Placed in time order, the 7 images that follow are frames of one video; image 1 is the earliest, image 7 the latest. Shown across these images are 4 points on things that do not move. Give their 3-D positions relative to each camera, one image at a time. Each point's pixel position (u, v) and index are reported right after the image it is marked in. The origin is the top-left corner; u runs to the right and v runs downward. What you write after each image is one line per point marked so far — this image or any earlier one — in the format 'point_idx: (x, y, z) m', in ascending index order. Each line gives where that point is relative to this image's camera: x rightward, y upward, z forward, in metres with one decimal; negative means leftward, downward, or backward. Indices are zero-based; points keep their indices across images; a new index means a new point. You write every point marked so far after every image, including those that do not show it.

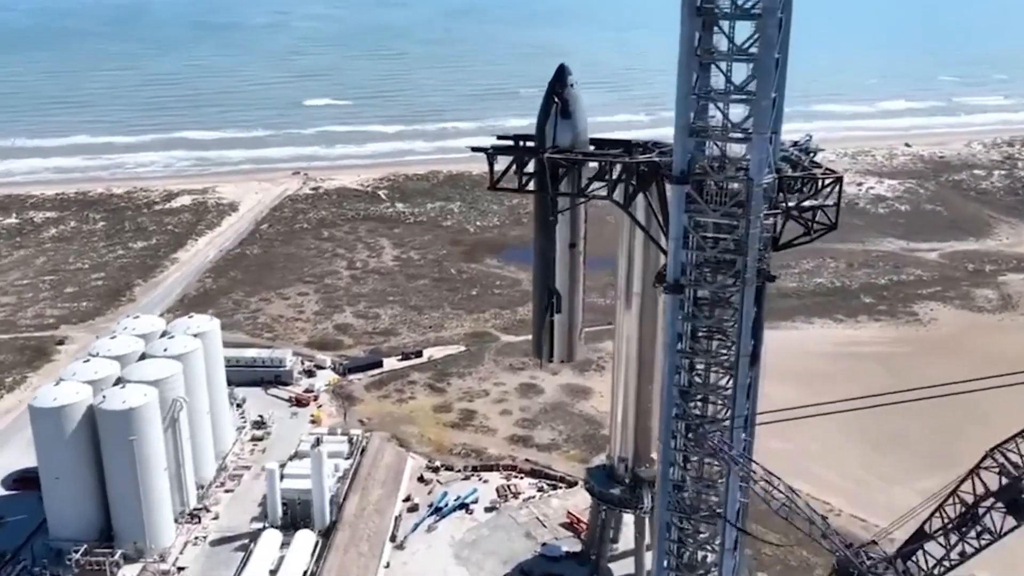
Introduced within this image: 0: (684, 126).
0: (+3.3, +3.1, +19.7) m
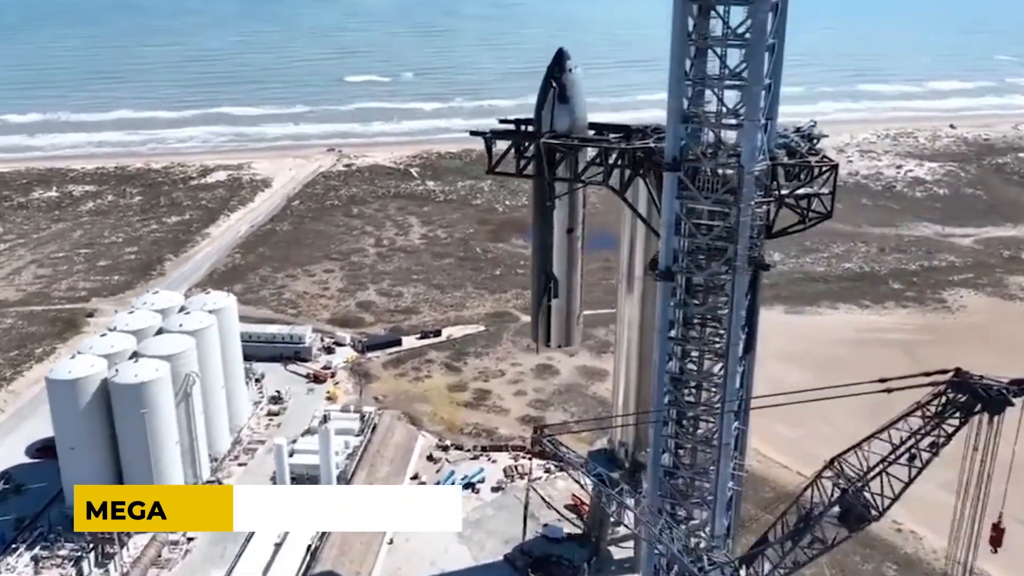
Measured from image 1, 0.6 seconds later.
0: (+3.1, +3.3, +19.5) m
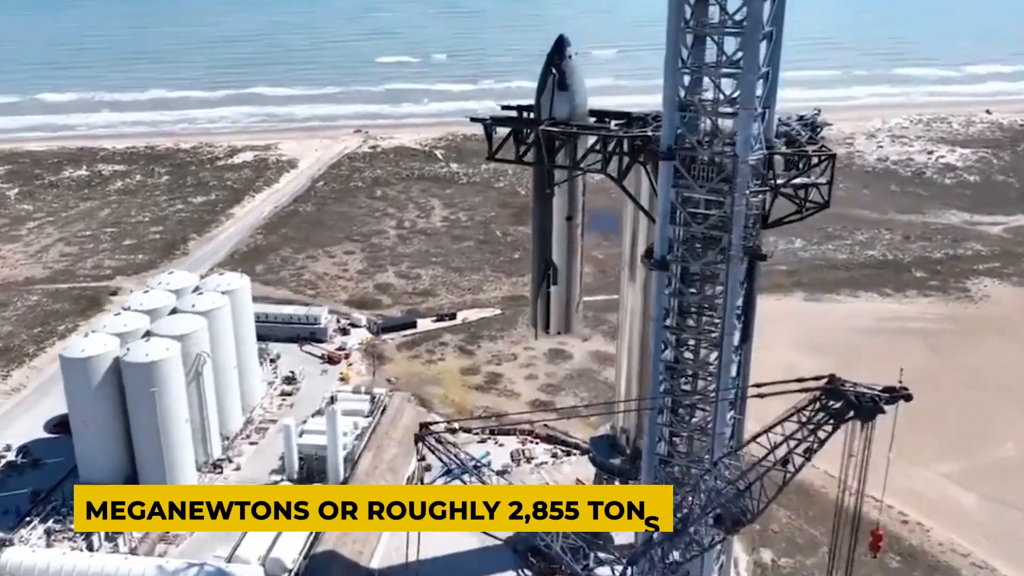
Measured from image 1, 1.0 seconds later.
0: (+3.0, +3.6, +19.4) m
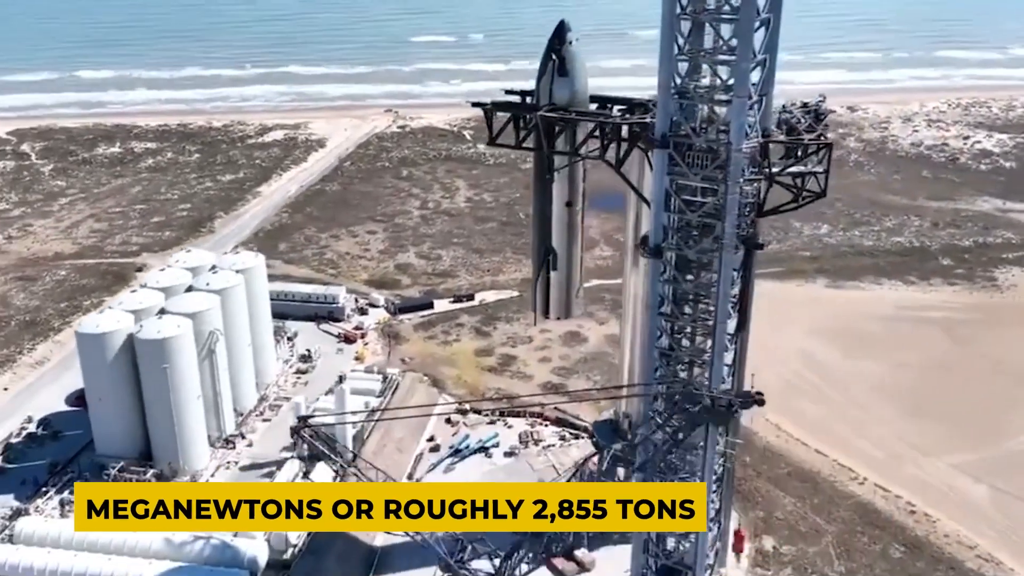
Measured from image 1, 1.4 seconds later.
0: (+2.9, +3.8, +19.3) m
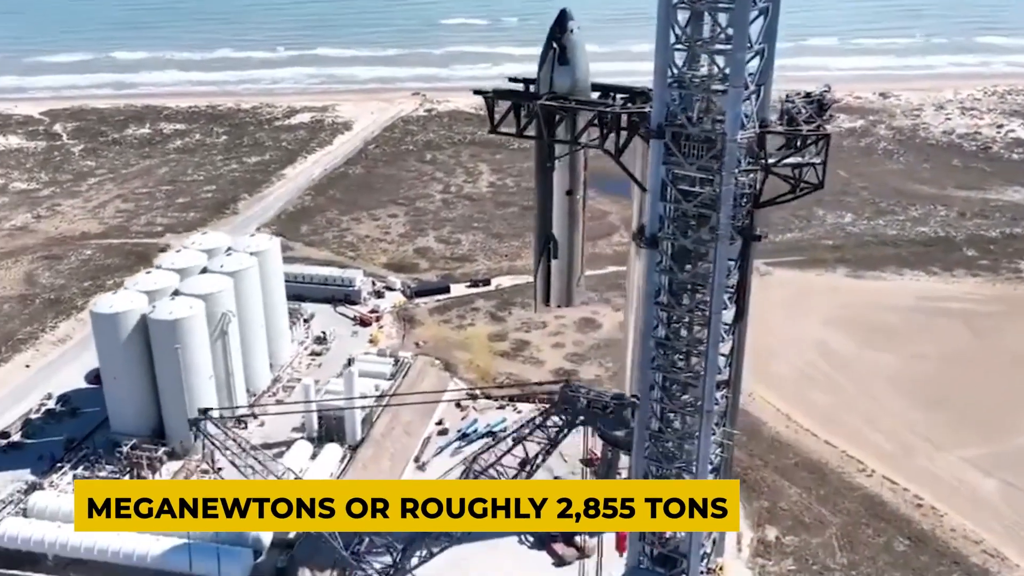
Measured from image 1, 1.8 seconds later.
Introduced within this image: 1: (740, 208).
0: (+2.8, +4.0, +19.2) m
1: (+4.4, +1.5, +19.7) m
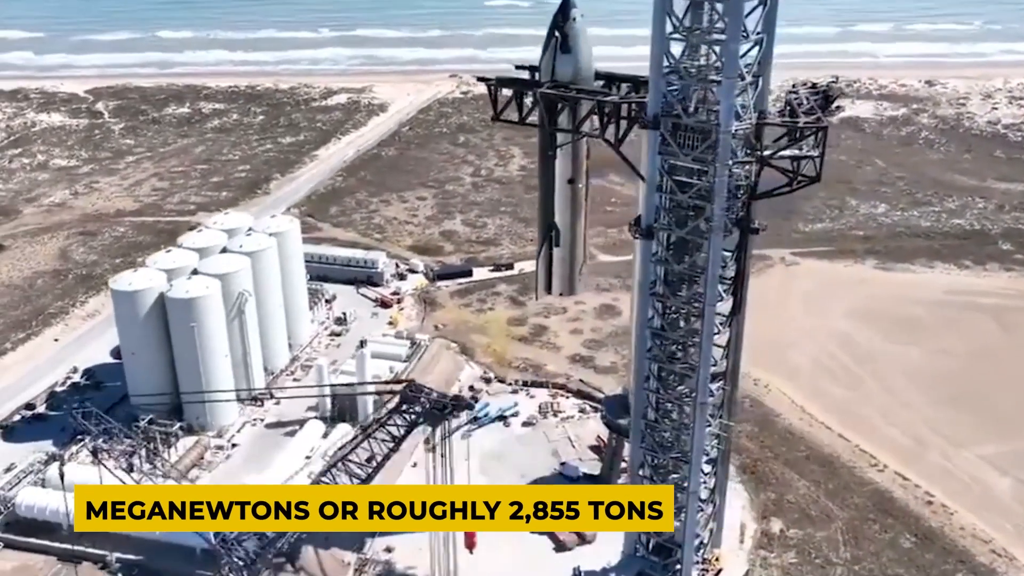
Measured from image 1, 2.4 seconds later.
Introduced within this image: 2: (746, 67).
0: (+2.7, +4.2, +19.1) m
1: (+4.3, +1.7, +19.6) m
2: (+4.3, +4.1, +18.8) m
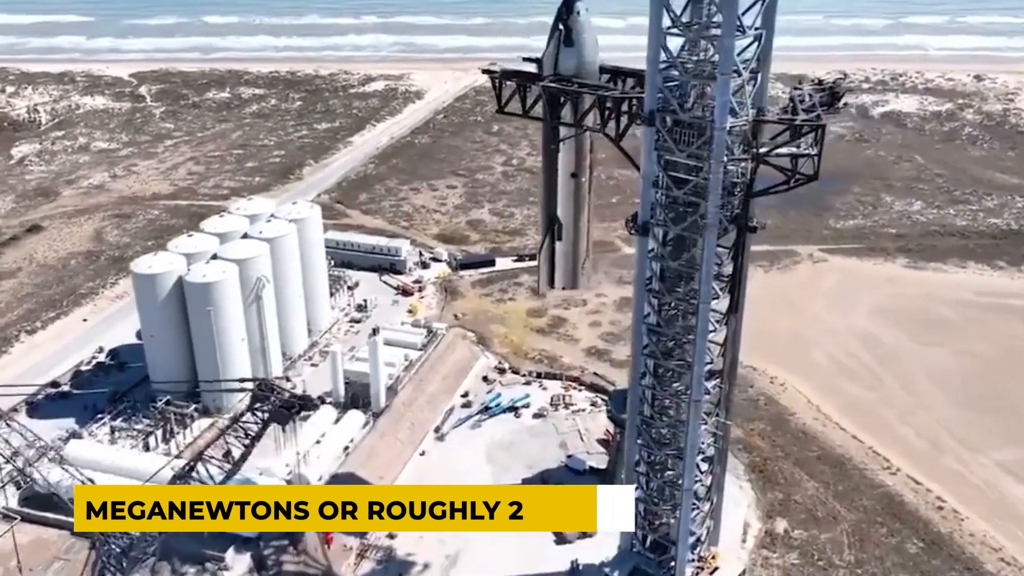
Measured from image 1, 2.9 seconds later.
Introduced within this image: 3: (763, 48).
0: (+2.7, +4.2, +19.0) m
1: (+4.2, +1.7, +19.4) m
2: (+4.2, +4.1, +18.6) m
3: (+4.6, +4.3, +18.8) m
